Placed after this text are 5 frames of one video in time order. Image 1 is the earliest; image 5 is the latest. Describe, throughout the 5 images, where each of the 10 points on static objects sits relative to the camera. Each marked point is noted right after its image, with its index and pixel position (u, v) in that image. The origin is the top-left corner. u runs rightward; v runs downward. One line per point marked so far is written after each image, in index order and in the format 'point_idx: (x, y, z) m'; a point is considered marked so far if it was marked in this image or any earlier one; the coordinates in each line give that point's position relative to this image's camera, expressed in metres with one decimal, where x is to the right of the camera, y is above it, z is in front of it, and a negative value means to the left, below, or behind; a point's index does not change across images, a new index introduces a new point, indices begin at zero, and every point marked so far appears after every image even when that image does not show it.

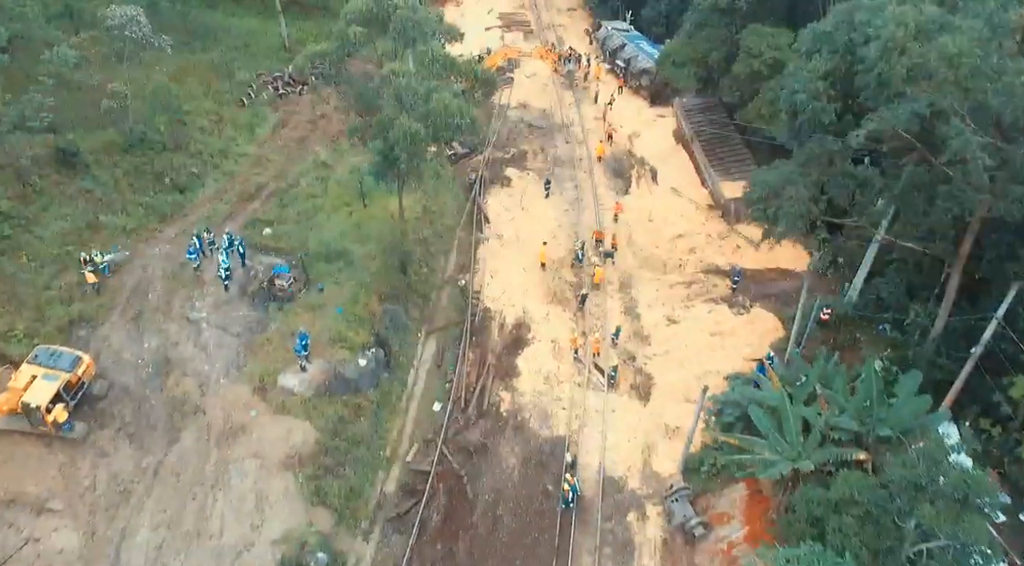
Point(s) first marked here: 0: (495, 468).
0: (-0.4, -4.6, +16.9) m
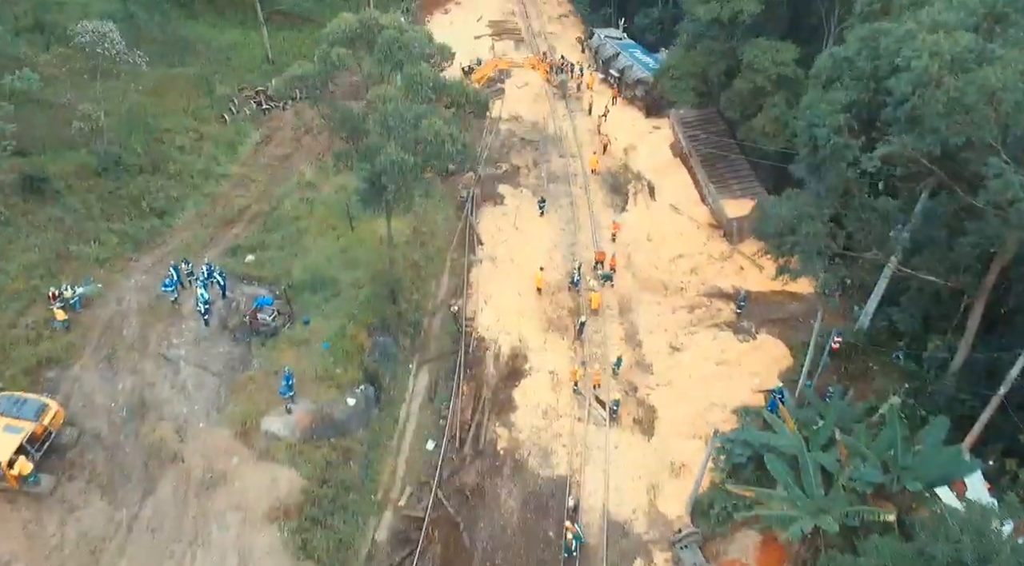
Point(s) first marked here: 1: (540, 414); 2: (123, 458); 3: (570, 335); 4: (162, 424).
0: (-0.4, -5.4, +15.9) m
1: (+0.8, -3.5, +18.0) m
2: (-8.7, -3.9, +15.2) m
3: (+1.7, -1.5, +19.9) m
4: (-8.2, -3.3, +15.8) m
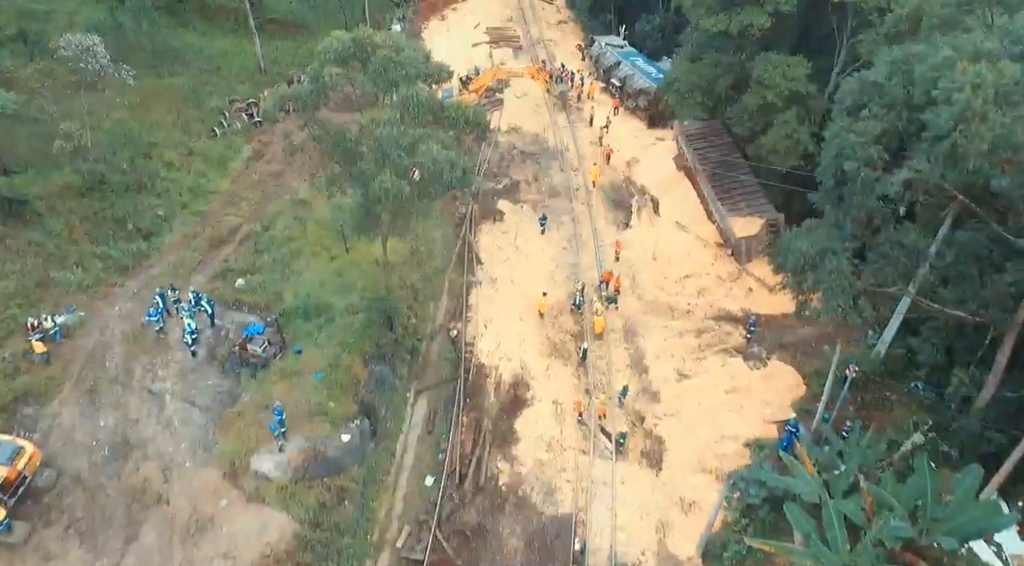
0: (-0.4, -6.1, +15.2) m
1: (+0.8, -4.2, +17.2) m
2: (-8.7, -4.6, +14.4) m
3: (+1.7, -2.2, +19.1) m
4: (-8.1, -4.0, +15.0) m
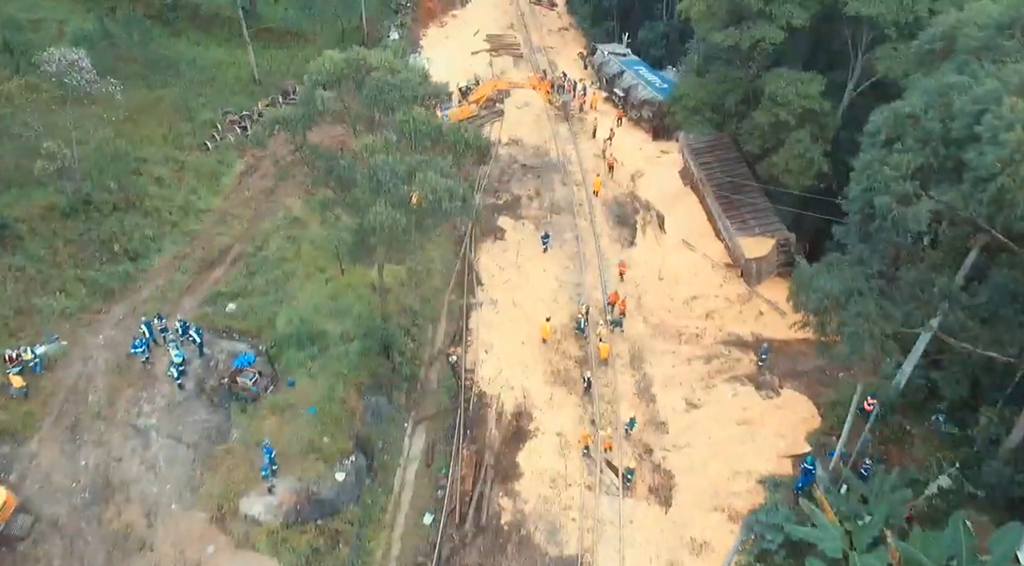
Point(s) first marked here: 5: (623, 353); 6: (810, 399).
0: (-0.3, -6.8, +14.4) m
1: (+0.9, -4.8, +16.4) m
2: (-8.6, -5.3, +13.6) m
3: (+1.8, -2.9, +18.4) m
4: (-8.0, -4.7, +14.2) m
5: (+3.2, -2.0, +19.4) m
6: (+7.7, -3.0, +17.6) m
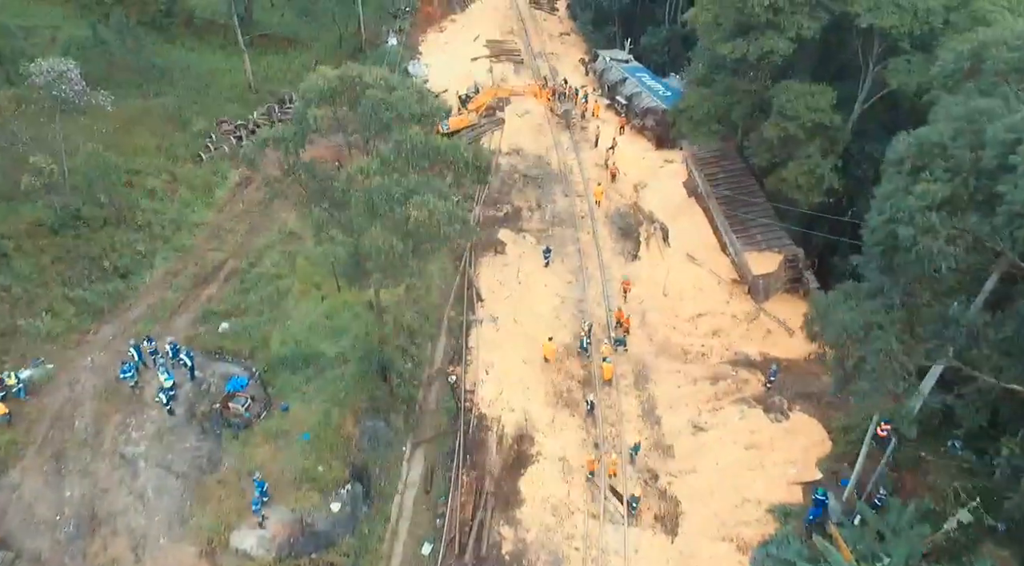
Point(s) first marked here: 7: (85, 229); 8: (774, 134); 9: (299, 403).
0: (-0.3, -7.3, +13.9) m
1: (+0.9, -5.3, +15.9) m
2: (-8.6, -5.9, +13.1) m
3: (+1.8, -3.4, +17.9) m
4: (-8.0, -5.2, +13.7) m
5: (+3.2, -2.5, +18.9) m
6: (+7.8, -3.5, +17.1) m
7: (-12.4, +1.6, +19.6) m
8: (+6.8, +3.9, +17.7) m
9: (-5.2, -2.9, +16.4) m
